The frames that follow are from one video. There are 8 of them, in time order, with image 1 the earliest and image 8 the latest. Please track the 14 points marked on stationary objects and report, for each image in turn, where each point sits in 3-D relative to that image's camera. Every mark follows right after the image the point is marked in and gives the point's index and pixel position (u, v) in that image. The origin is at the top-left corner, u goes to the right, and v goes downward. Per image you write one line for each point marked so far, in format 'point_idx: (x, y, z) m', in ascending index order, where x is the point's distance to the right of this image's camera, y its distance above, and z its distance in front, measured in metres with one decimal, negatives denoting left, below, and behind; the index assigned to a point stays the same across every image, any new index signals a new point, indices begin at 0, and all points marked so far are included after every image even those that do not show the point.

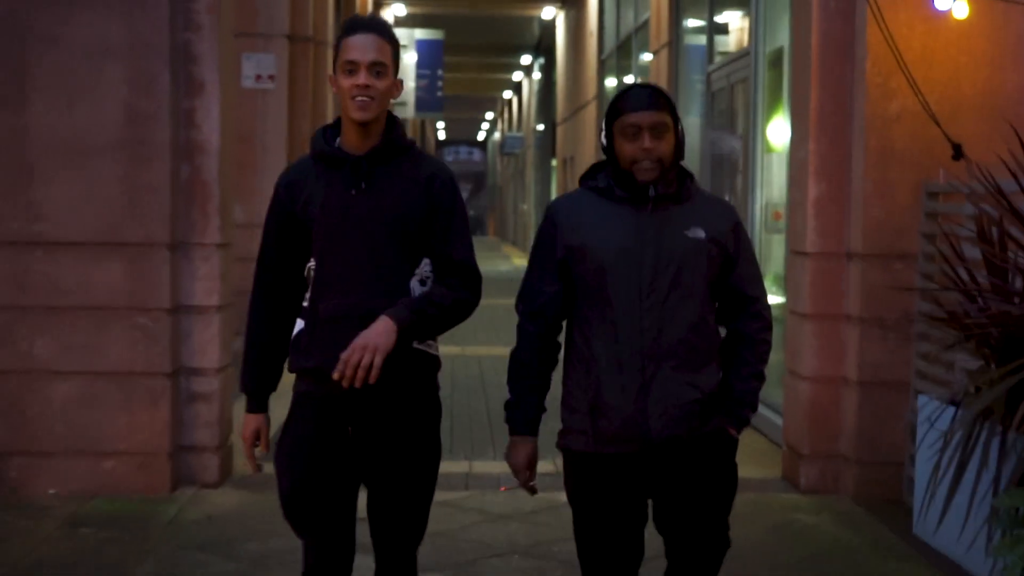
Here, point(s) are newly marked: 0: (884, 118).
0: (+1.5, +0.7, +4.5) m
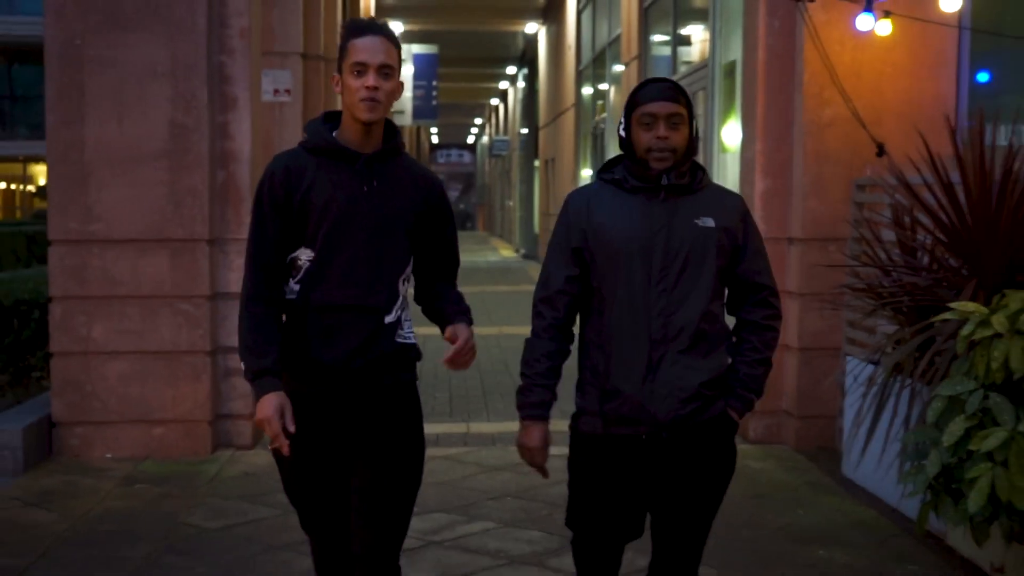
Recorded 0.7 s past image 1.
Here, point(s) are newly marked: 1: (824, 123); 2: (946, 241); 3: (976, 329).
0: (+1.4, +0.8, +5.1) m
1: (+1.5, +0.8, +5.1) m
2: (+1.7, +0.2, +4.1) m
3: (+1.7, -0.2, +3.8) m
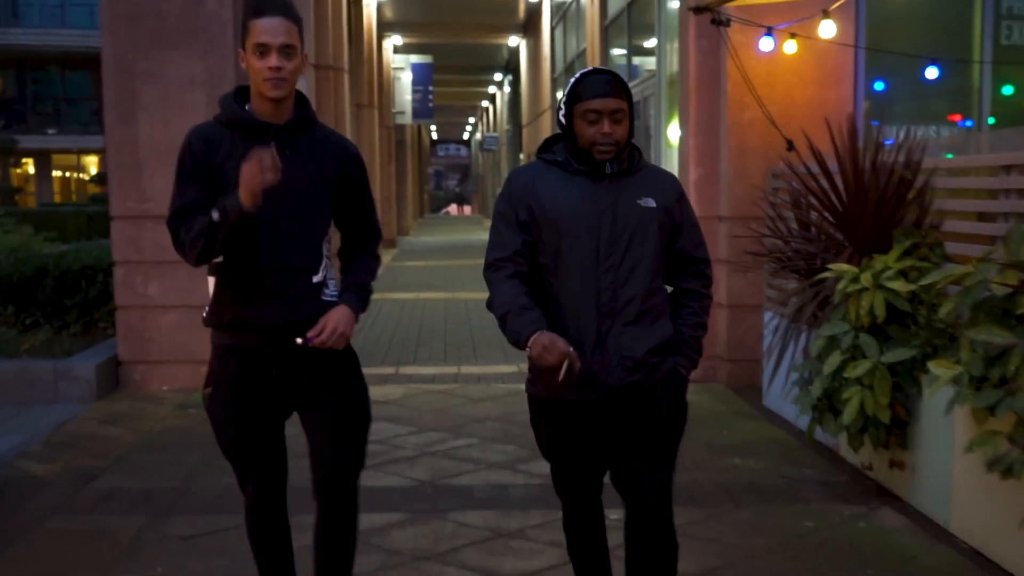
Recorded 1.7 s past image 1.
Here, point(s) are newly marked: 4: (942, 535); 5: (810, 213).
0: (+1.3, +1.0, +6.2) m
1: (+1.4, +1.0, +6.2) m
2: (+1.6, +0.3, +5.2) m
3: (+1.6, 0.0, +4.9) m
4: (+1.8, -1.1, +4.5) m
5: (+1.5, +0.4, +5.4) m
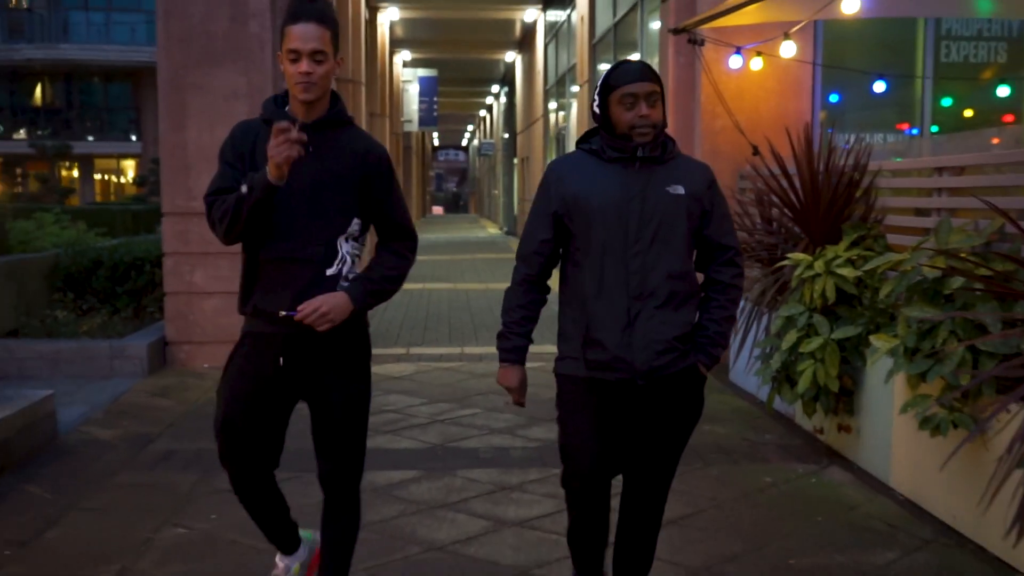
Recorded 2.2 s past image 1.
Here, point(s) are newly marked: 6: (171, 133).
0: (+1.3, +1.1, +6.9) m
1: (+1.3, +1.0, +6.9) m
2: (+1.6, +0.4, +5.9) m
3: (+1.6, +0.1, +5.6) m
4: (+1.9, -1.0, +5.2) m
5: (+1.5, +0.4, +6.1) m
6: (-2.3, +1.0, +7.0) m
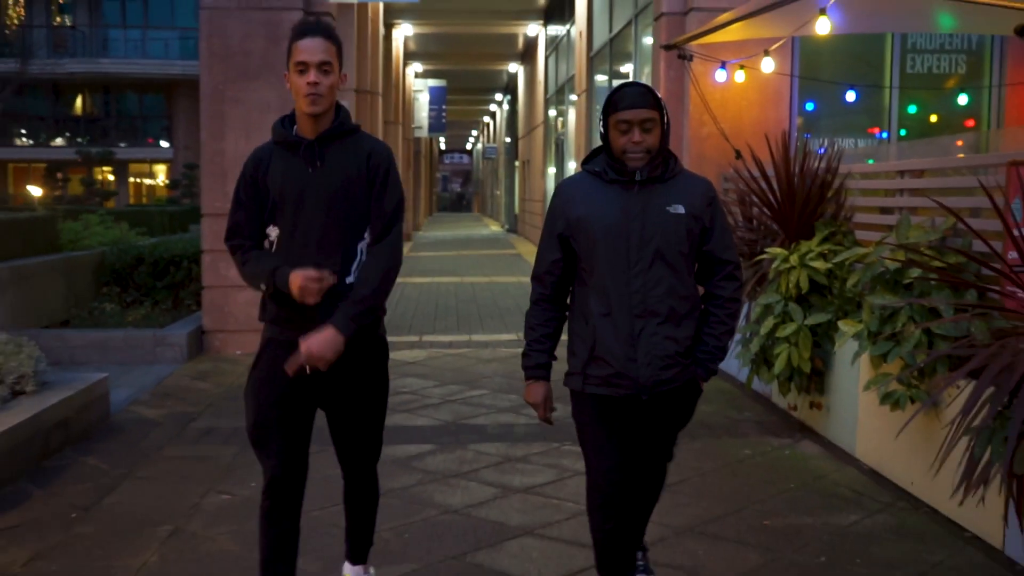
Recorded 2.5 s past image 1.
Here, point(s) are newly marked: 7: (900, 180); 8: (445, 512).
0: (+1.3, +1.1, +7.6) m
1: (+1.4, +1.1, +7.5) m
2: (+1.6, +0.5, +6.5) m
3: (+1.6, +0.1, +6.2) m
4: (+1.9, -1.0, +5.8) m
5: (+1.5, +0.5, +6.7) m
6: (-2.3, +1.0, +7.6) m
7: (+2.2, +0.6, +5.9) m
8: (-0.3, -1.1, +5.3) m
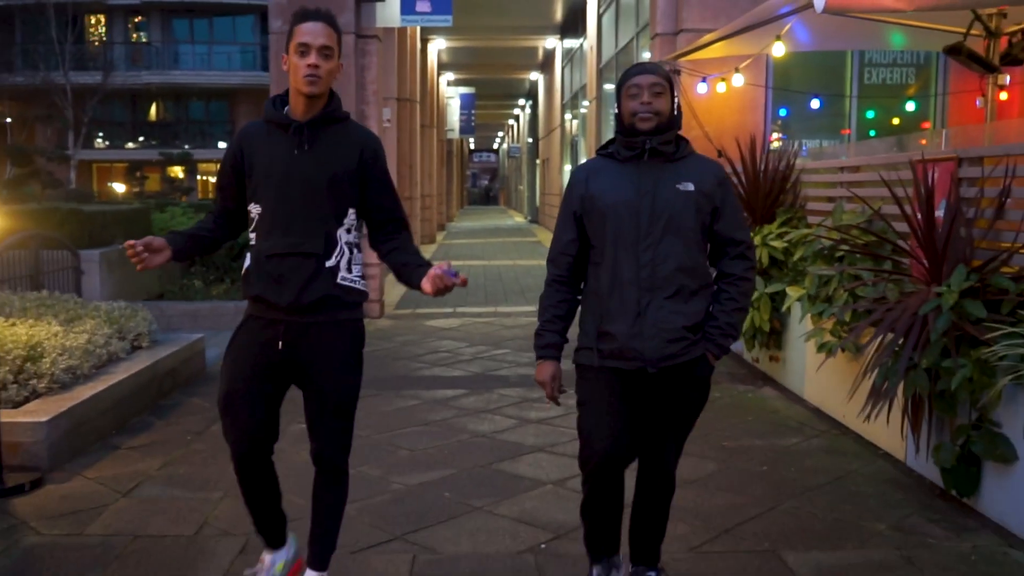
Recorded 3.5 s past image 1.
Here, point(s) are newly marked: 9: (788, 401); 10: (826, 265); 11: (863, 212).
0: (+1.5, +1.3, +9.0) m
1: (+1.5, +1.3, +9.0) m
2: (+1.7, +0.6, +8.0) m
3: (+1.7, +0.3, +7.7) m
4: (+2.0, -0.8, +7.3) m
5: (+1.7, +0.7, +8.2) m
6: (-2.2, +1.2, +9.1) m
7: (+2.3, +0.8, +7.3) m
8: (-0.2, -0.9, +6.8) m
9: (+1.9, -0.8, +7.3) m
10: (+2.1, +0.1, +6.8) m
11: (+2.2, +0.5, +6.7) m
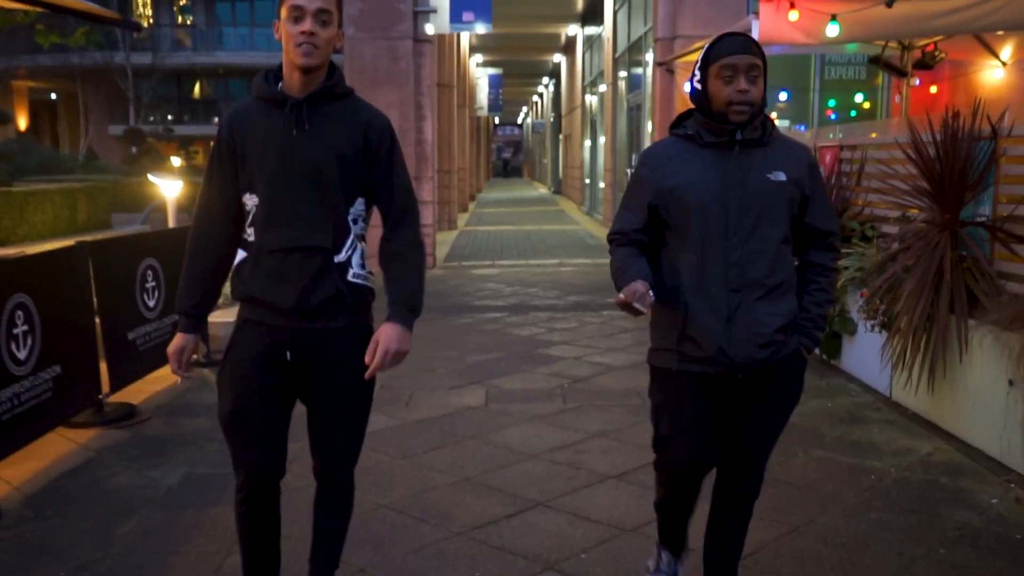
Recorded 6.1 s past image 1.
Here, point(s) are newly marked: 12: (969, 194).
0: (+1.9, +1.8, +11.9) m
1: (+1.9, +1.8, +11.9) m
2: (+2.0, +1.2, +10.9) m
3: (+2.0, +0.8, +10.6) m
4: (+2.3, -0.3, +10.2) m
5: (+2.0, +1.2, +11.1) m
6: (-1.8, +1.8, +12.1) m
7: (+2.6, +1.3, +10.2) m
8: (+0.1, -0.4, +9.8) m
9: (+2.2, -0.3, +10.2) m
10: (+2.4, +0.6, +9.8) m
11: (+2.5, +1.0, +9.7) m
12: (+2.6, +0.5, +5.9) m
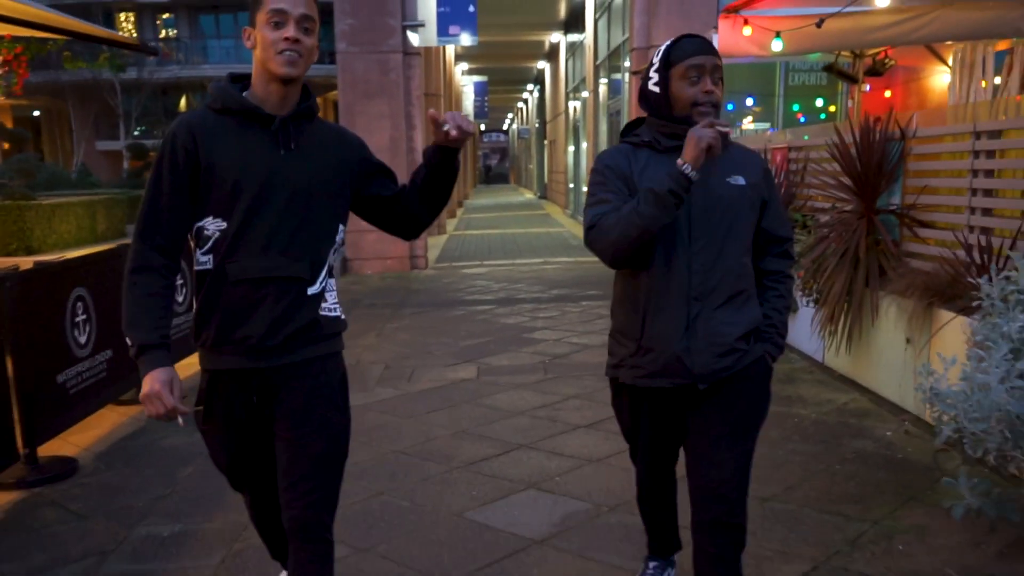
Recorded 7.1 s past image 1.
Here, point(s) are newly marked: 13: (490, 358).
0: (+1.7, +1.9, +13.0) m
1: (+1.7, +1.9, +13.0) m
2: (+1.9, +1.3, +12.0) m
3: (+1.9, +1.0, +11.7) m
4: (+2.2, -0.1, +11.3) m
5: (+1.8, +1.3, +12.2) m
6: (-2.0, +1.8, +13.2) m
7: (+2.4, +1.4, +11.3) m
8: (-0.1, -0.4, +10.9) m
9: (+2.1, -0.1, +11.4) m
10: (+2.2, +0.8, +10.9) m
11: (+2.4, +1.1, +10.8) m
12: (+2.5, +0.7, +7.0) m
13: (-0.2, -0.6, +9.1) m
